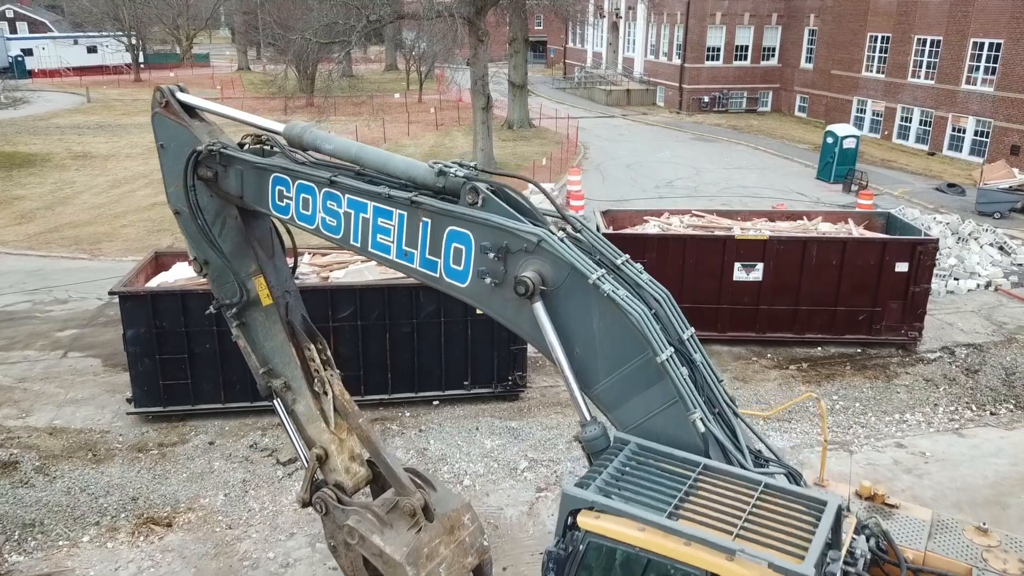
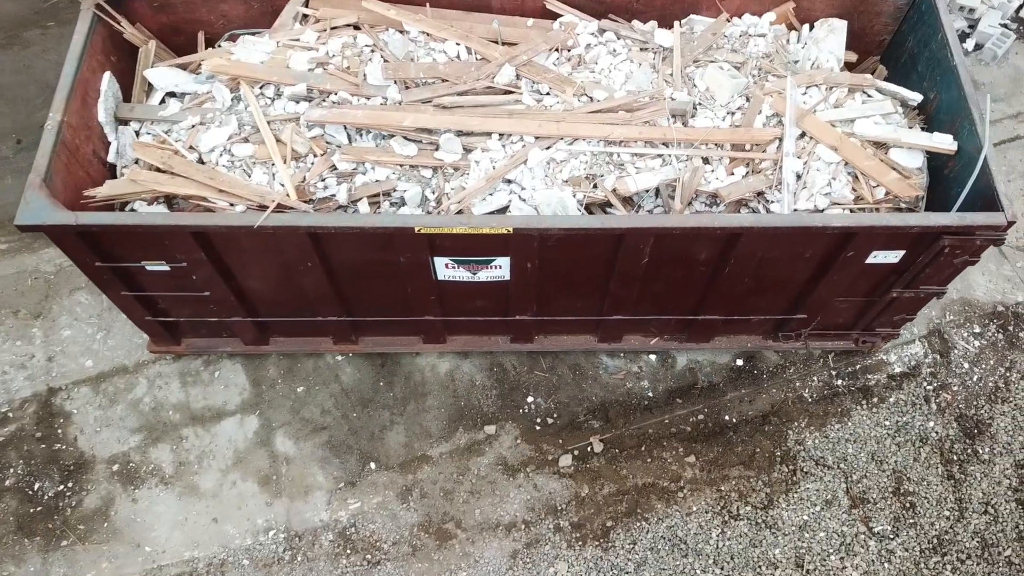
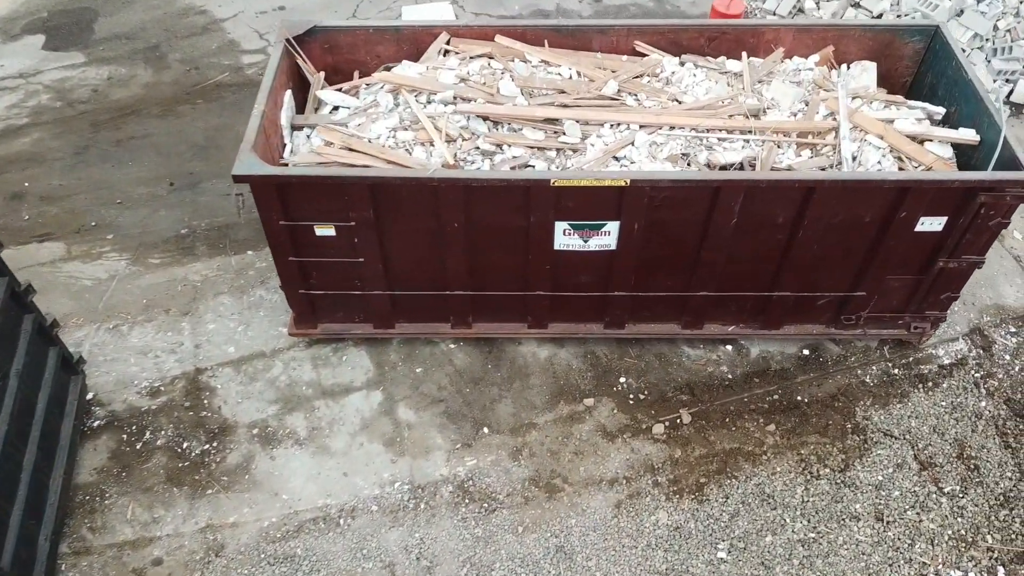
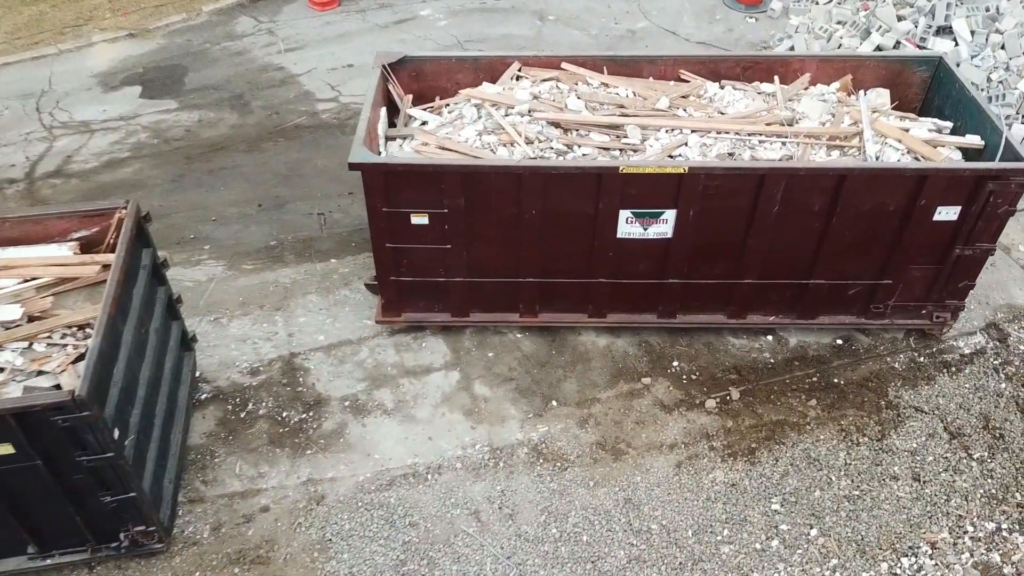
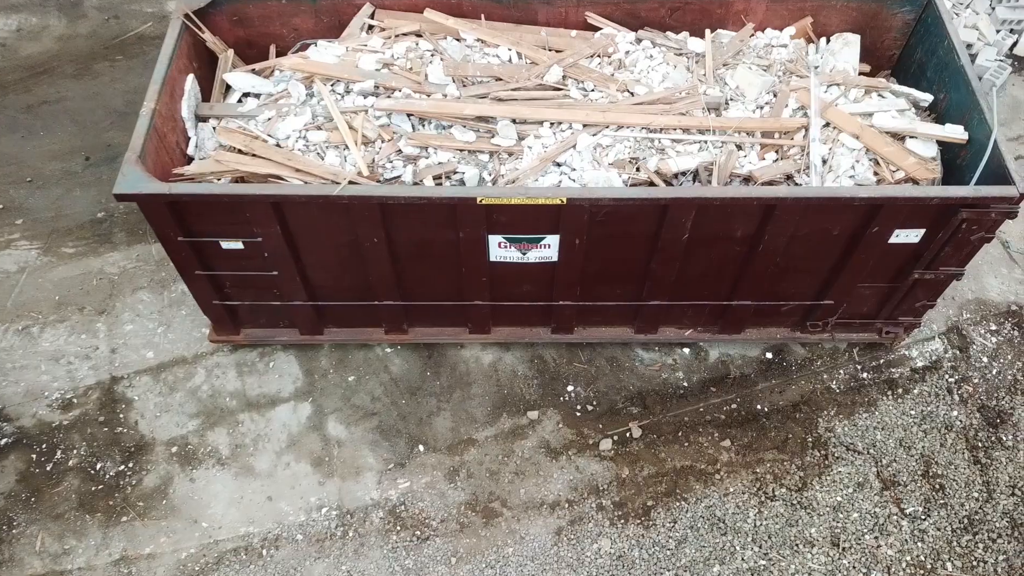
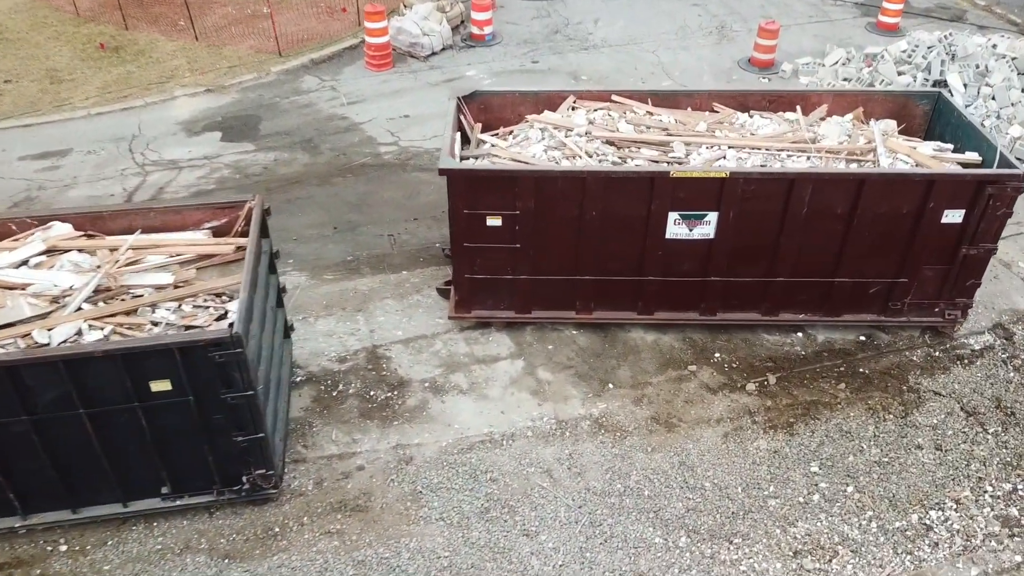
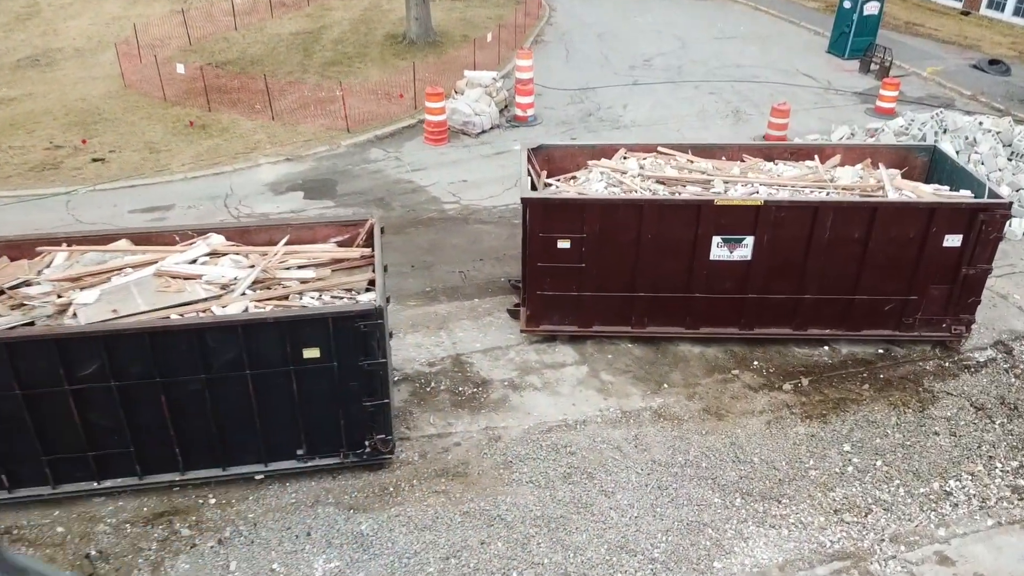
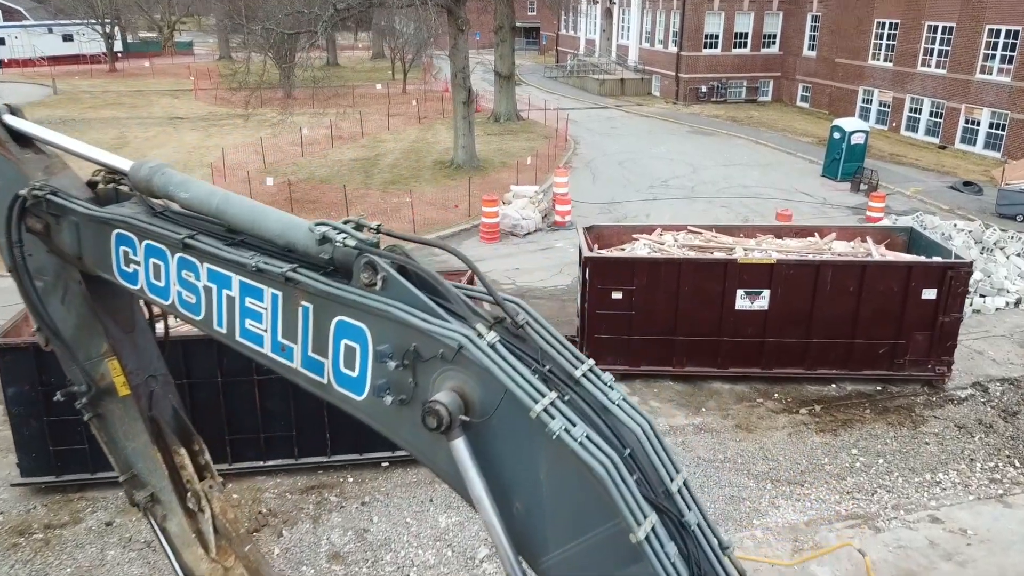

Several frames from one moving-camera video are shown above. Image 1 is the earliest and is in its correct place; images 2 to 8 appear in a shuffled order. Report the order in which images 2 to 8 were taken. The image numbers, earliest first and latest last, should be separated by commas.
8, 7, 6, 4, 3, 5, 2
